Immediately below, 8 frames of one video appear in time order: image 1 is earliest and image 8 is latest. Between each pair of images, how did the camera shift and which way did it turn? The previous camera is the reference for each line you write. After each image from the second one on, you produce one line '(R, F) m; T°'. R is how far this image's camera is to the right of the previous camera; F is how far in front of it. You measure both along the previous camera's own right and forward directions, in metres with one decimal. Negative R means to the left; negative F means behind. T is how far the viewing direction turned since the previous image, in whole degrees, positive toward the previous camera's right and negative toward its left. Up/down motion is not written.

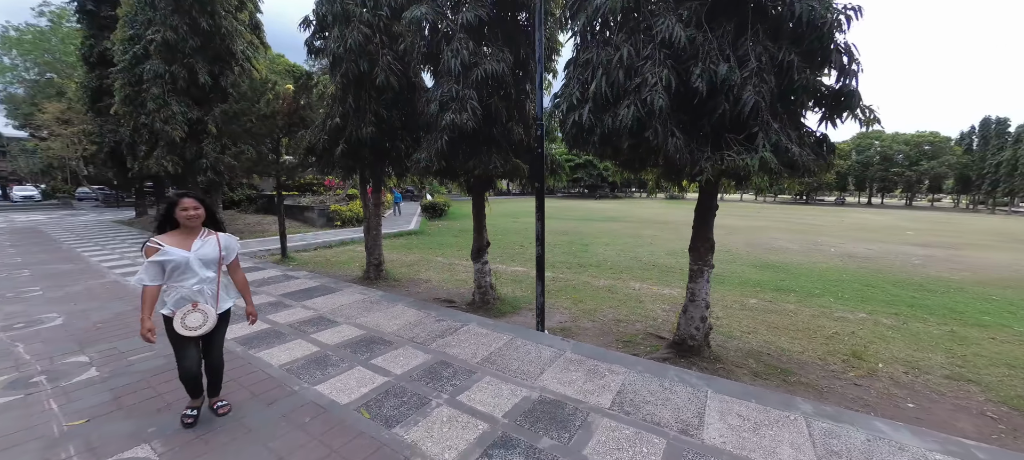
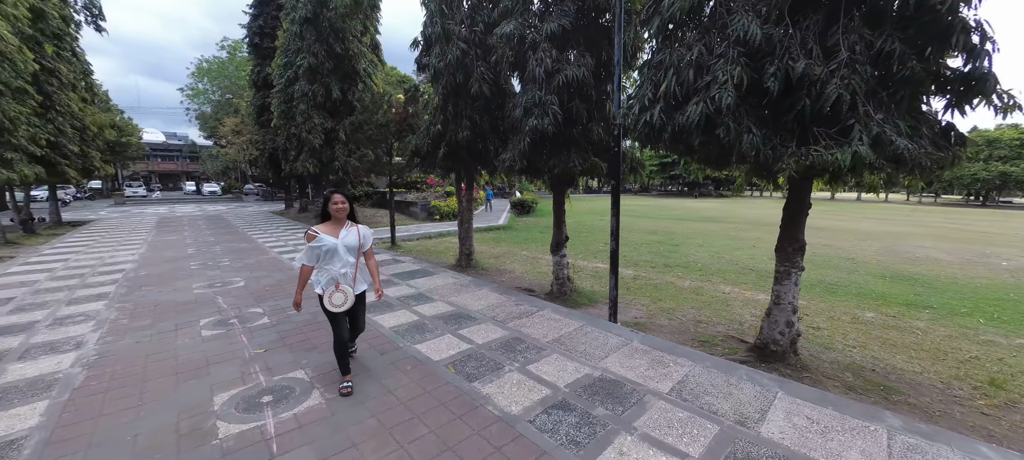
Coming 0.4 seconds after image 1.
(+0.2, -0.3) m; -13°
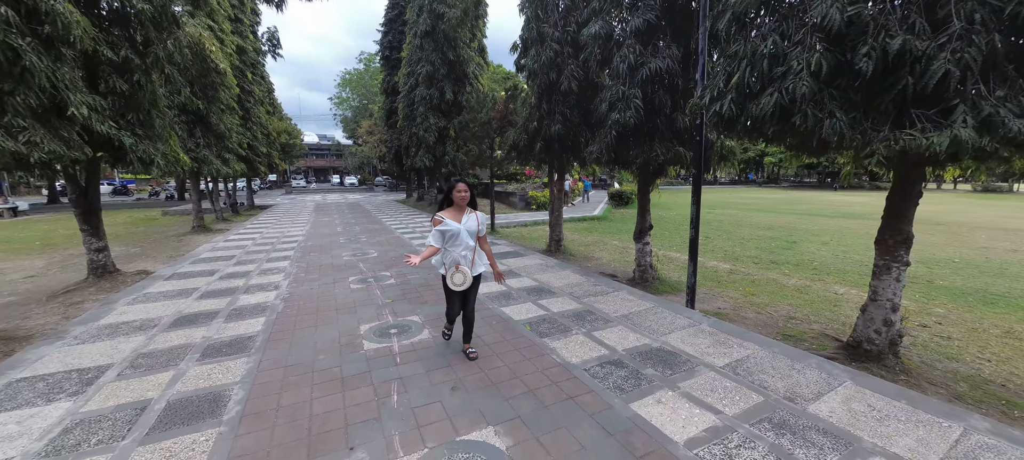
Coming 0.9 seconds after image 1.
(+0.3, -0.5) m; -15°
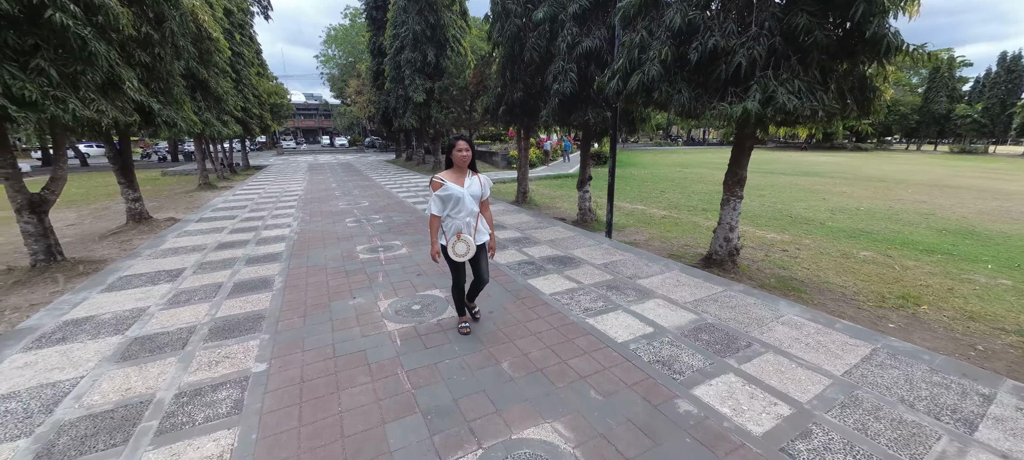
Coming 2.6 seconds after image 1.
(+0.5, -1.4) m; +1°
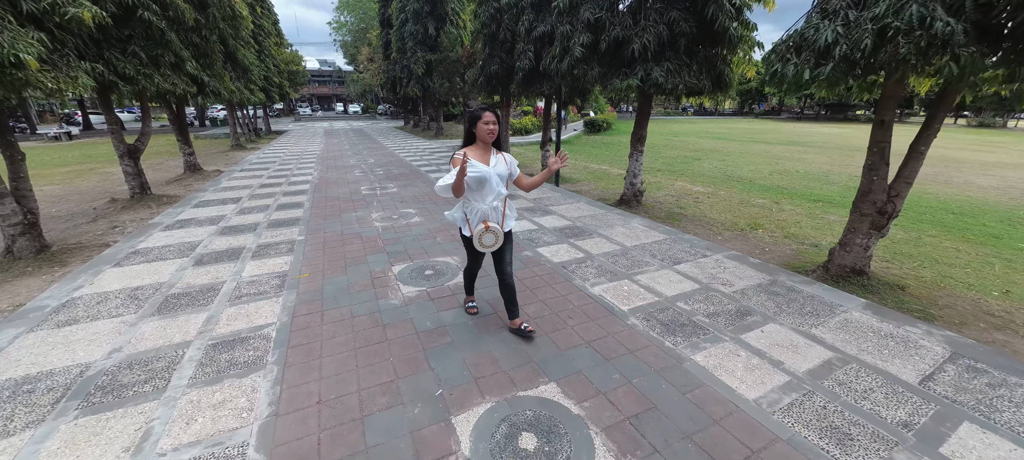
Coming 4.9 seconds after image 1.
(+1.0, -1.8) m; -2°
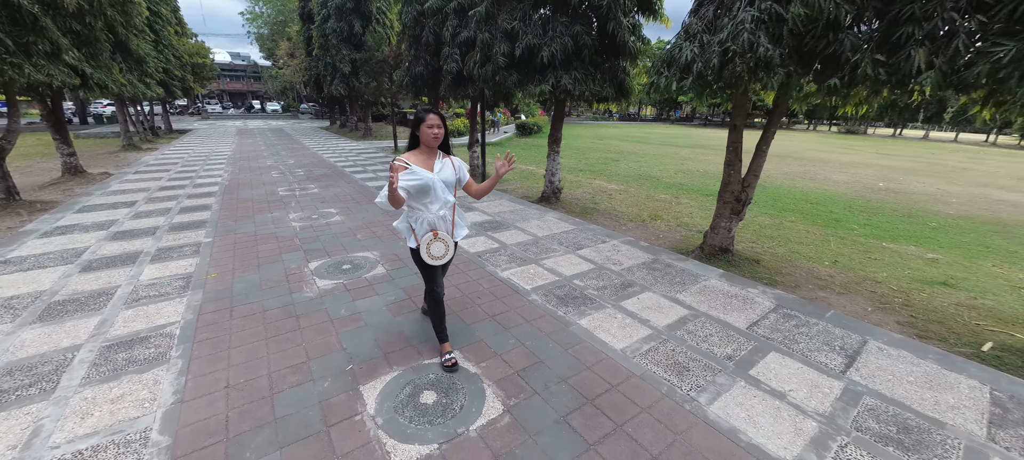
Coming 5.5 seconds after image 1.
(+0.2, -0.3) m; +9°
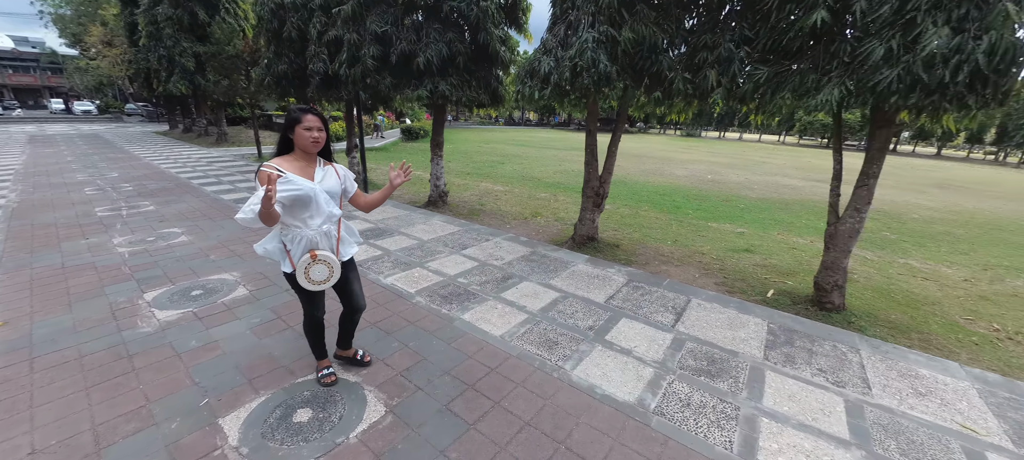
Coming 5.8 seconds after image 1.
(+0.1, -0.1) m; +16°
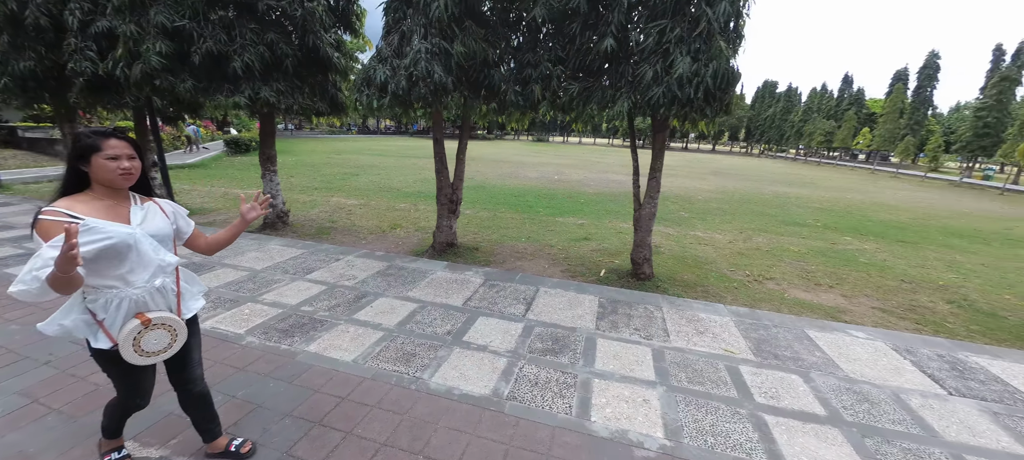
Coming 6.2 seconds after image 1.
(+0.1, -0.1) m; +20°
